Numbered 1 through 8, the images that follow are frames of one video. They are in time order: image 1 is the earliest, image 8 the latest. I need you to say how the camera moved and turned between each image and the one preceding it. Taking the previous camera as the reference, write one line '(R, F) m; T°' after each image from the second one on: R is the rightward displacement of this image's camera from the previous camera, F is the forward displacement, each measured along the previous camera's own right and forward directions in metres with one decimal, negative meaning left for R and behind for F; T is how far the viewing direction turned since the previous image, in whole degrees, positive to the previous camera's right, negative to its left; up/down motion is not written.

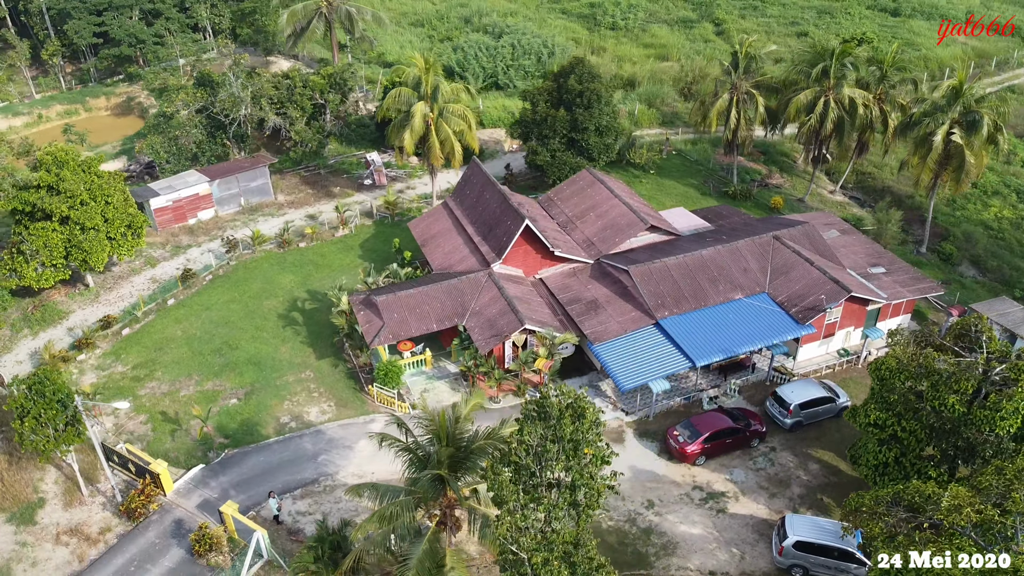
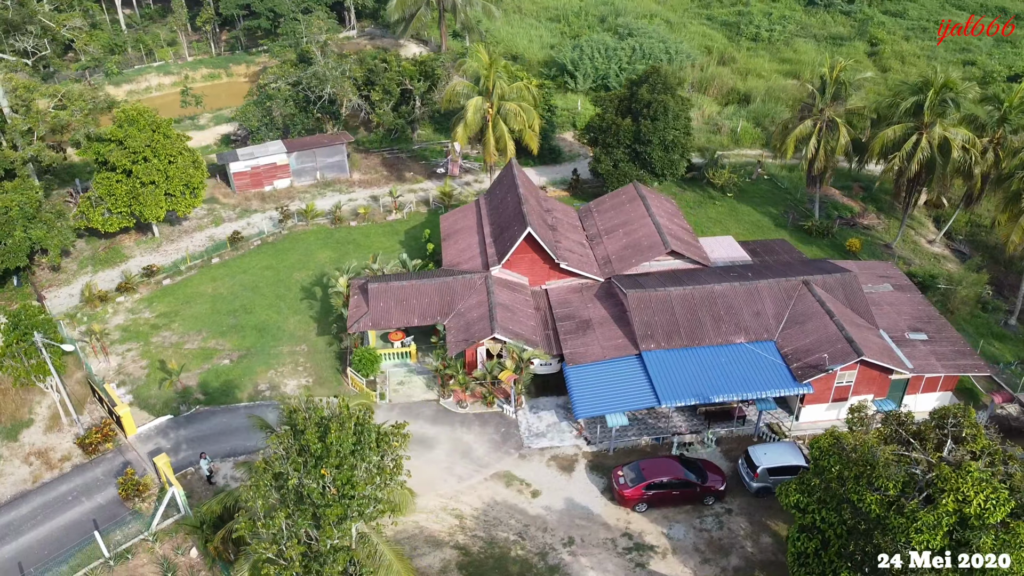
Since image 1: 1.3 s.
(+6.6, +1.4) m; -12°
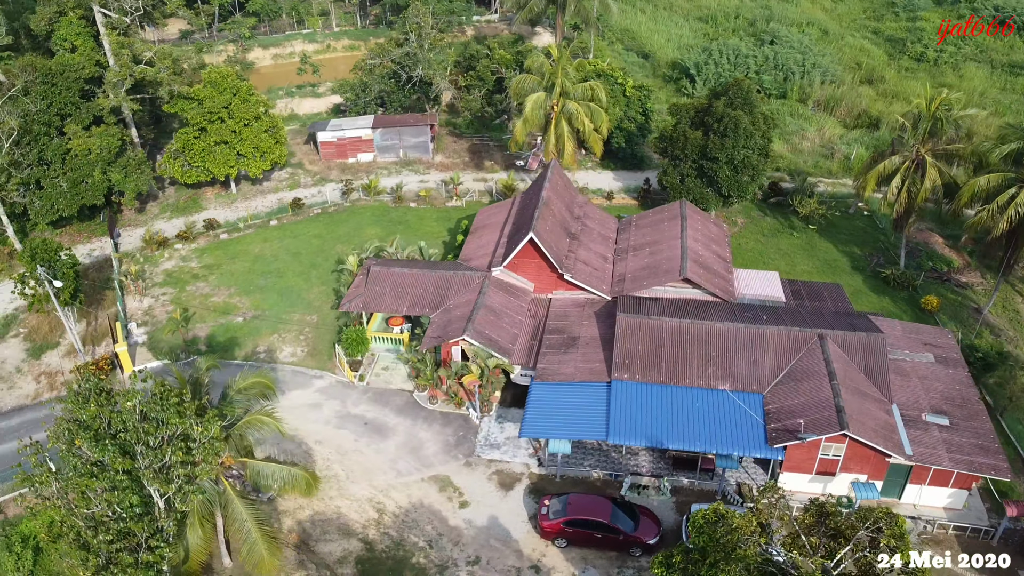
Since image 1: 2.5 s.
(+6.5, +1.6) m; -13°
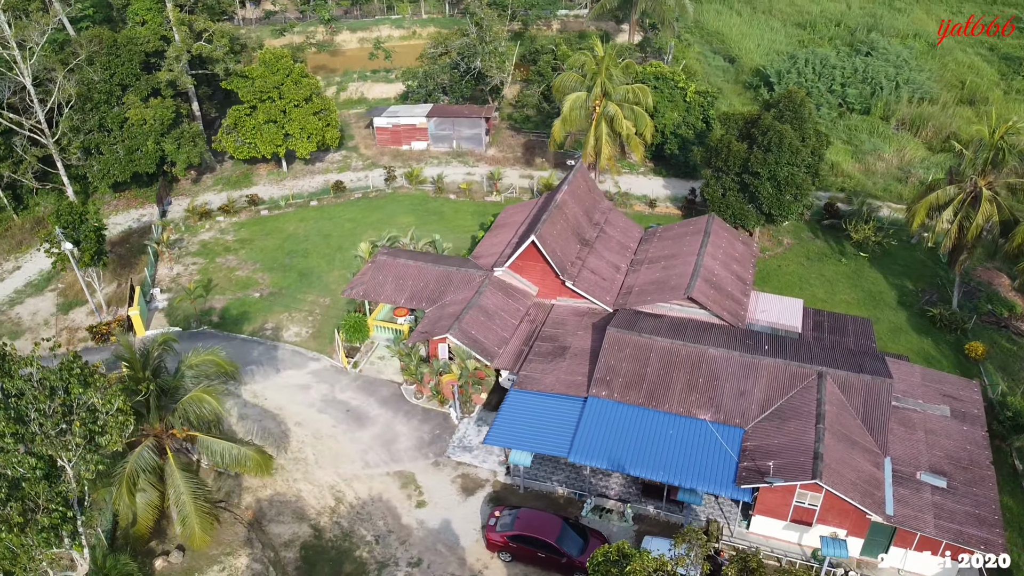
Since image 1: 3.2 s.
(+3.9, +0.9) m; -8°
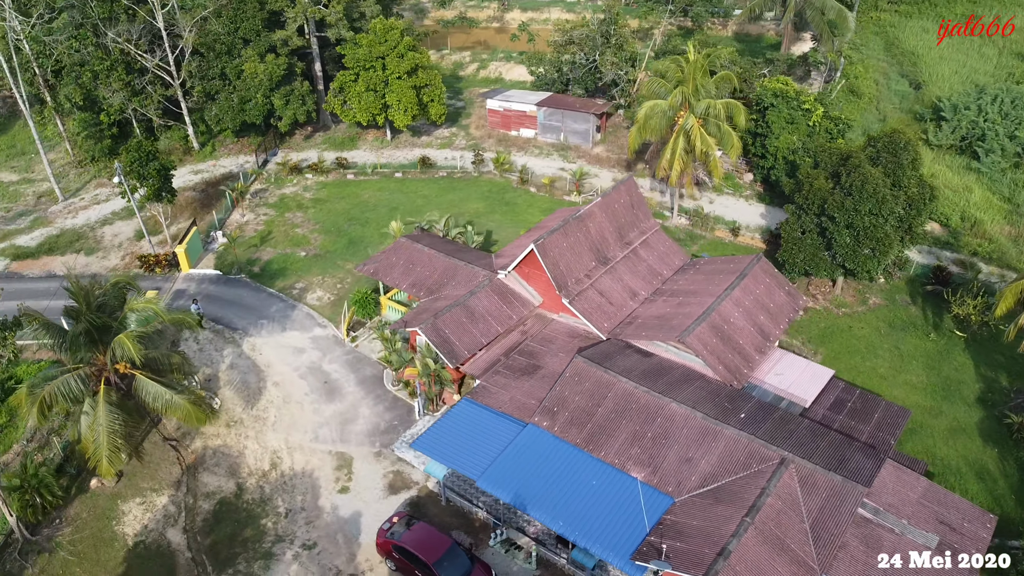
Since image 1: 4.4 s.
(+7.1, +2.2) m; -15°
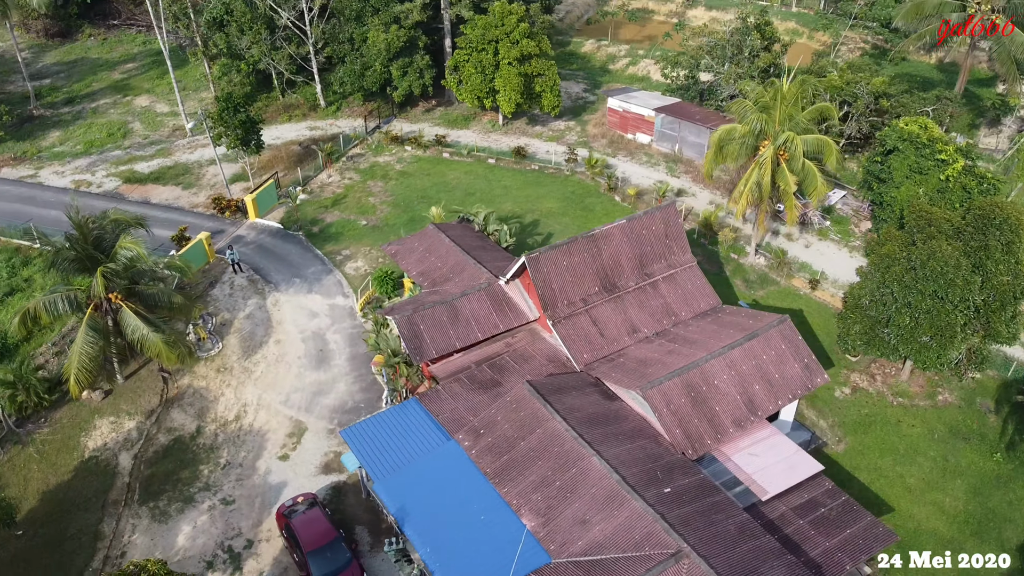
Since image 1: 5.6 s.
(+7.0, +2.1) m; -15°
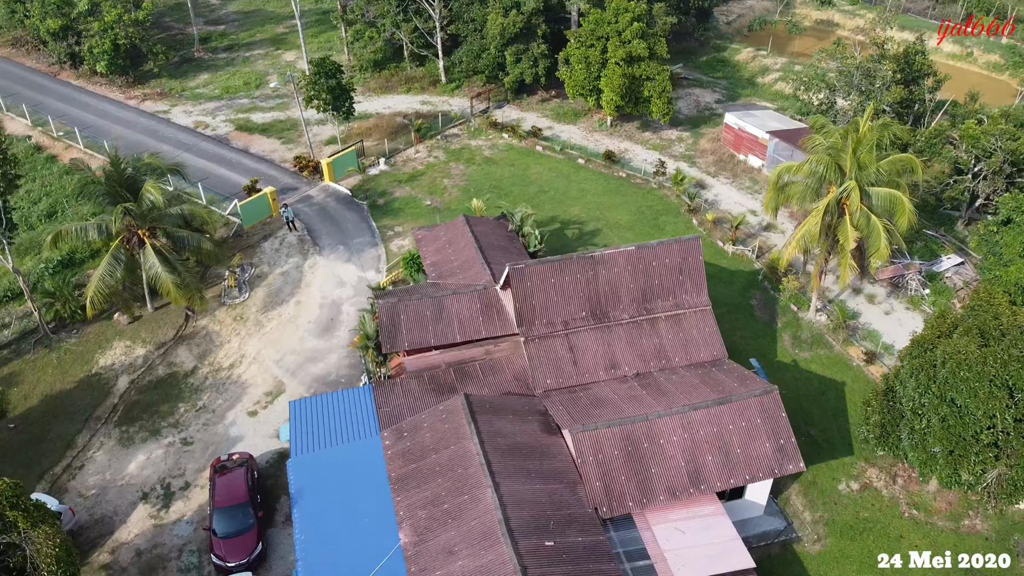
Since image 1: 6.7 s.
(+6.4, +1.8) m; -14°
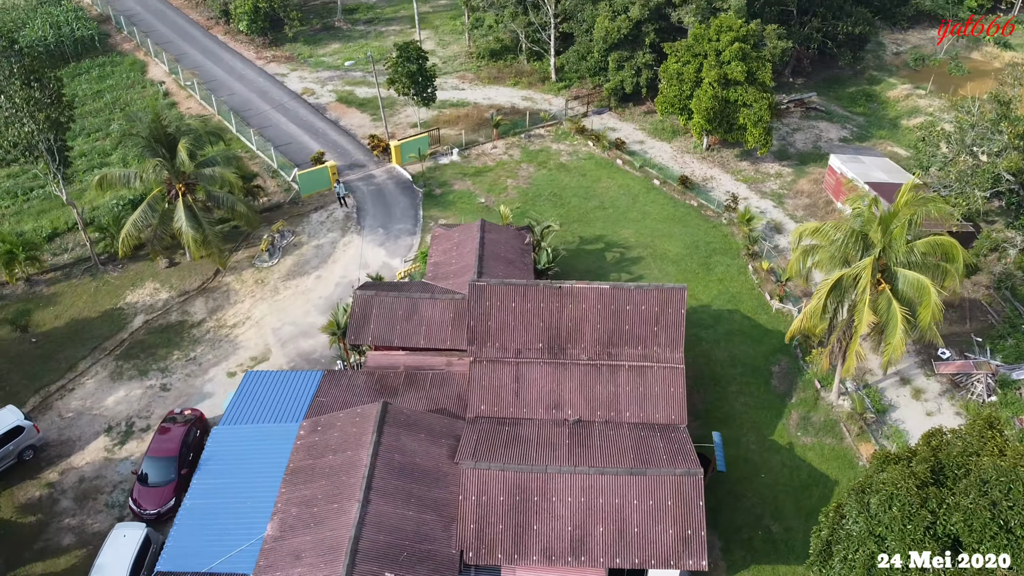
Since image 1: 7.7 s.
(+6.4, +1.7) m; -14°
